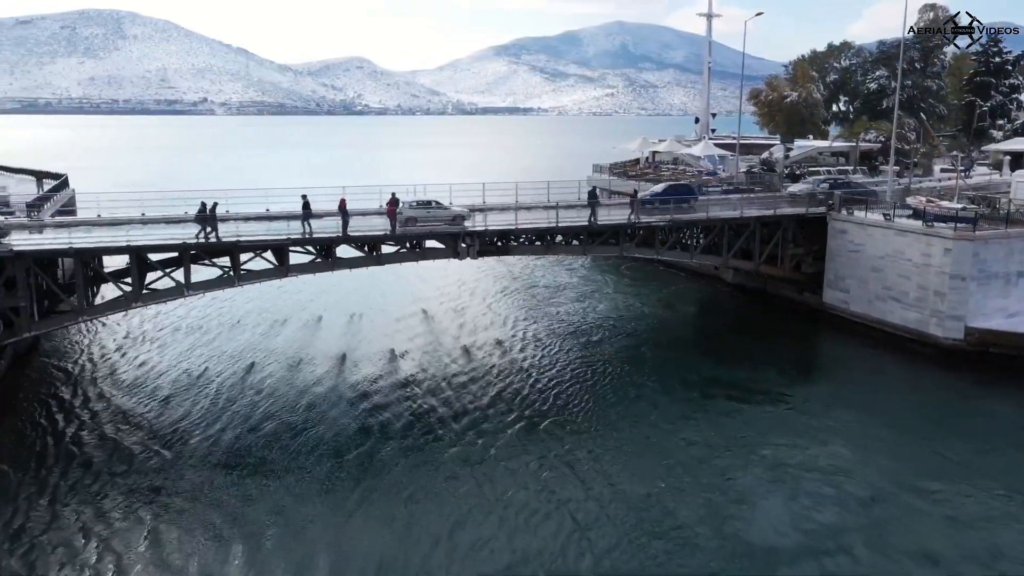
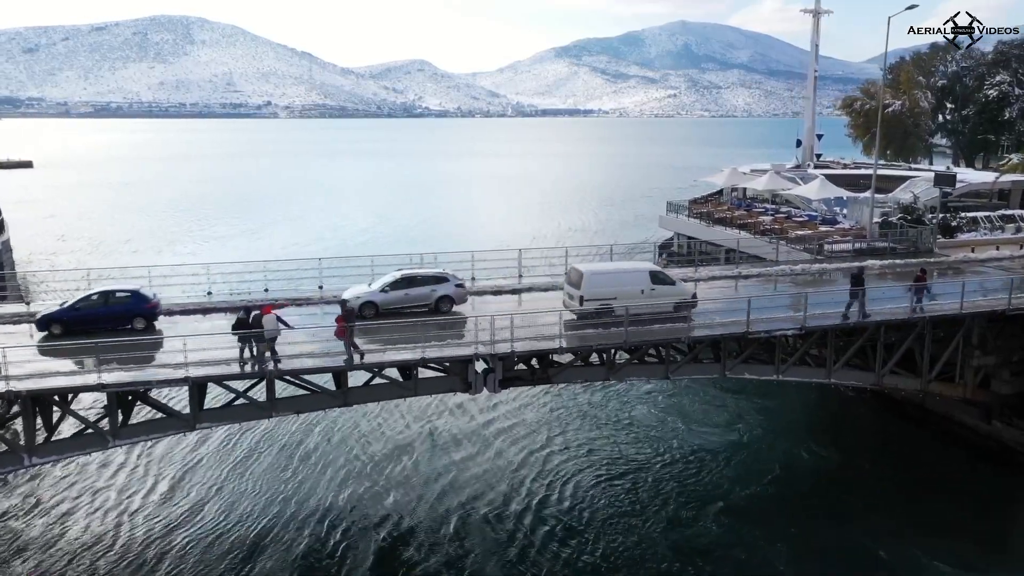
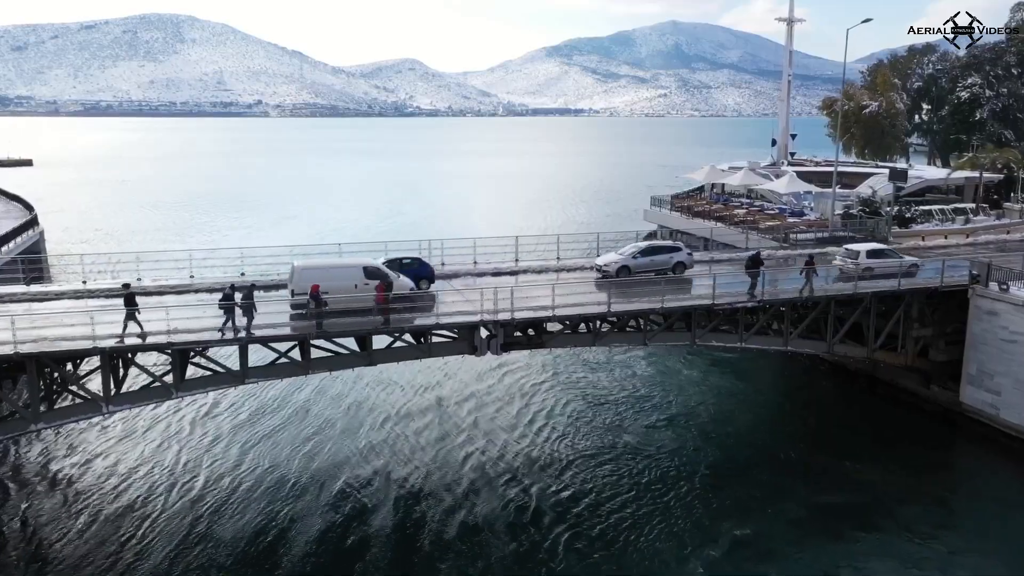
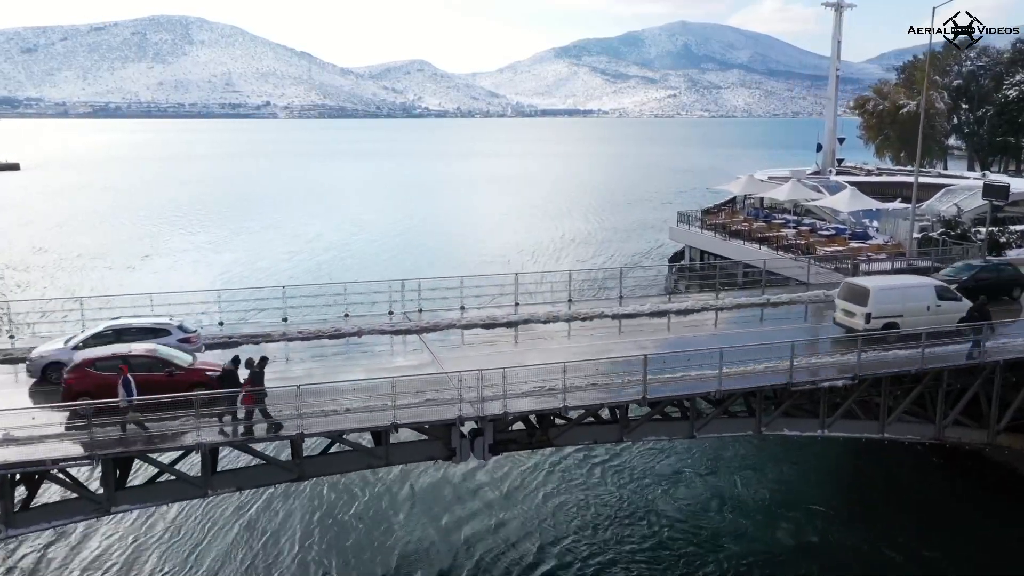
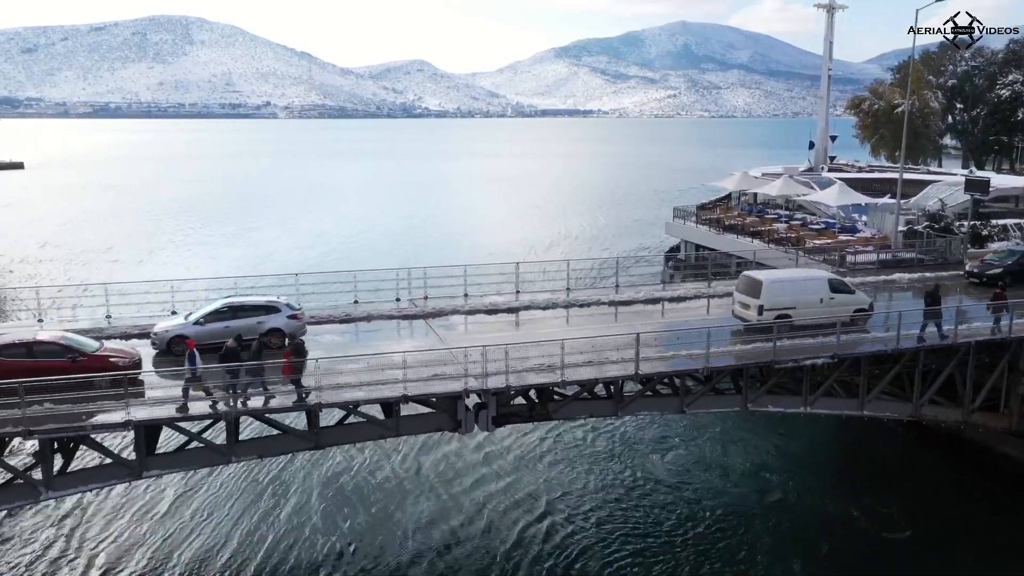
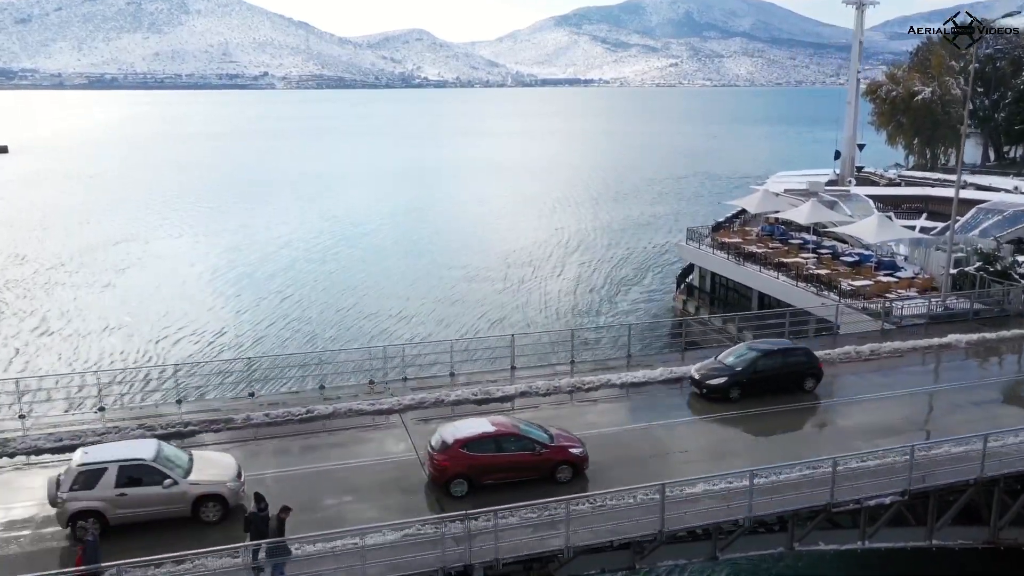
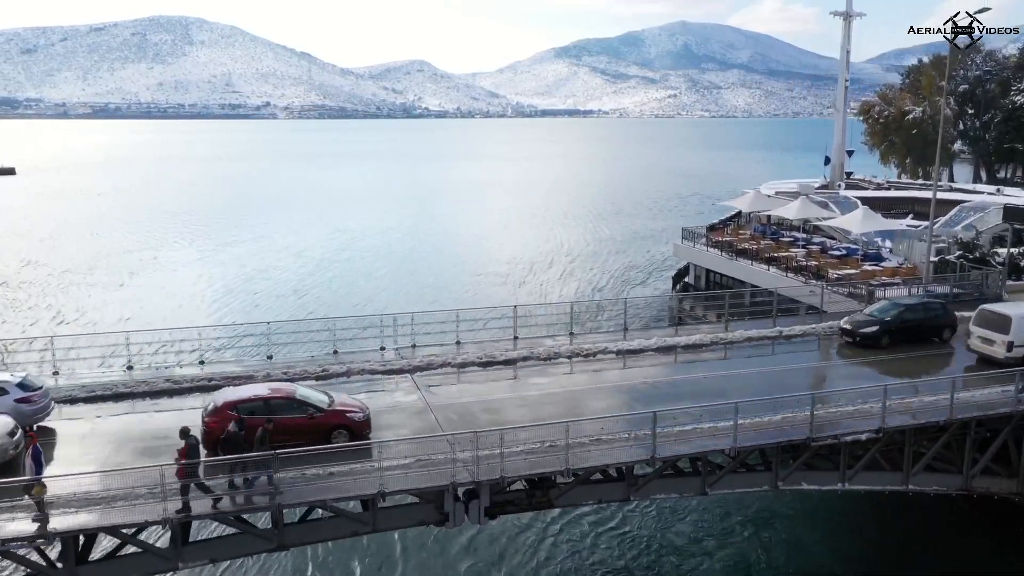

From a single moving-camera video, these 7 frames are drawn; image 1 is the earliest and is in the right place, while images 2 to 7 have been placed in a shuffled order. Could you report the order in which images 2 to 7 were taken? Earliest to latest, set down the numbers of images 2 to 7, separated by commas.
3, 2, 5, 4, 7, 6
